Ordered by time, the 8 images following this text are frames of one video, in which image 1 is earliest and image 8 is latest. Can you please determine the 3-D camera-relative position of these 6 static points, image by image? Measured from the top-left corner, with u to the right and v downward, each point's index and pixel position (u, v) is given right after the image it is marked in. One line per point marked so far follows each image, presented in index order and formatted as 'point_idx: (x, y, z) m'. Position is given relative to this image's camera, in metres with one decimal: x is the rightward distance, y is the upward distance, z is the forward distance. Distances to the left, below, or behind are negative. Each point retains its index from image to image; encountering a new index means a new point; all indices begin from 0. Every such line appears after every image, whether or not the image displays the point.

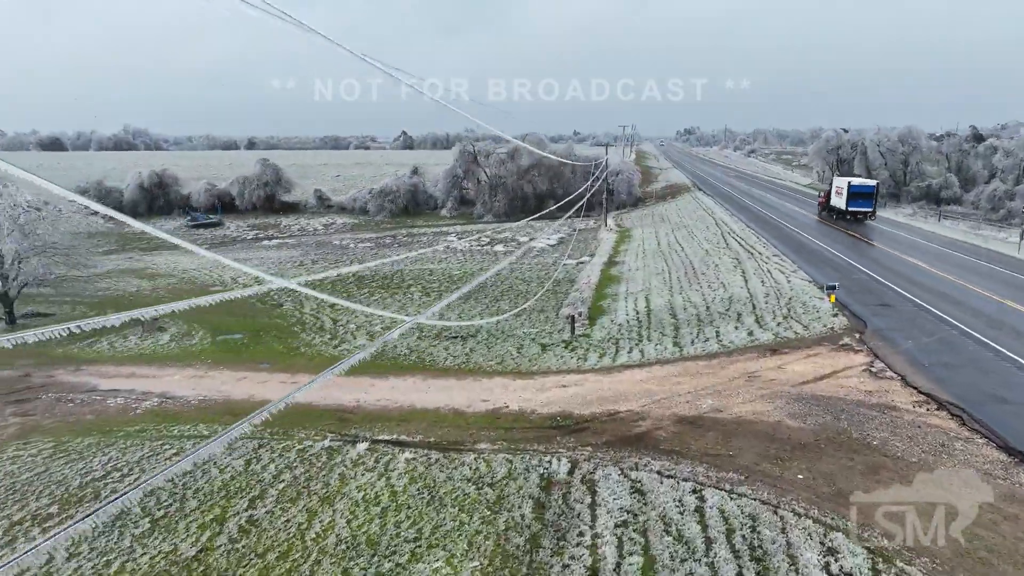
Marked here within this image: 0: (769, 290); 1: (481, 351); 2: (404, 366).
0: (+5.5, -0.1, +18.2) m
1: (-0.6, -1.2, +16.2) m
2: (-2.0, -1.4, +15.1) m
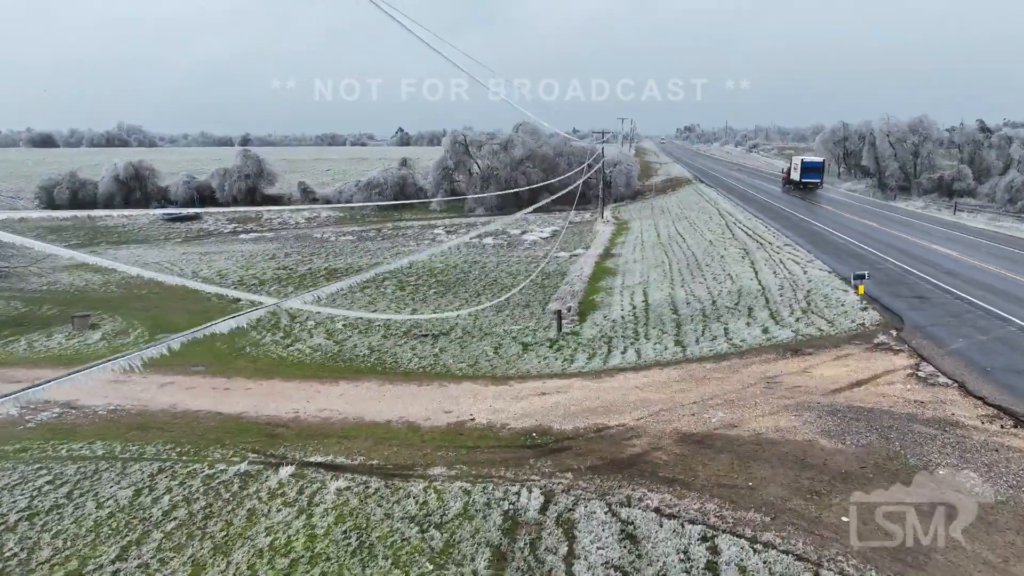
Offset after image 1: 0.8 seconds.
0: (+5.1, +0.1, +16.1) m
1: (-1.0, -1.0, +14.0) m
2: (-2.4, -1.2, +12.9) m
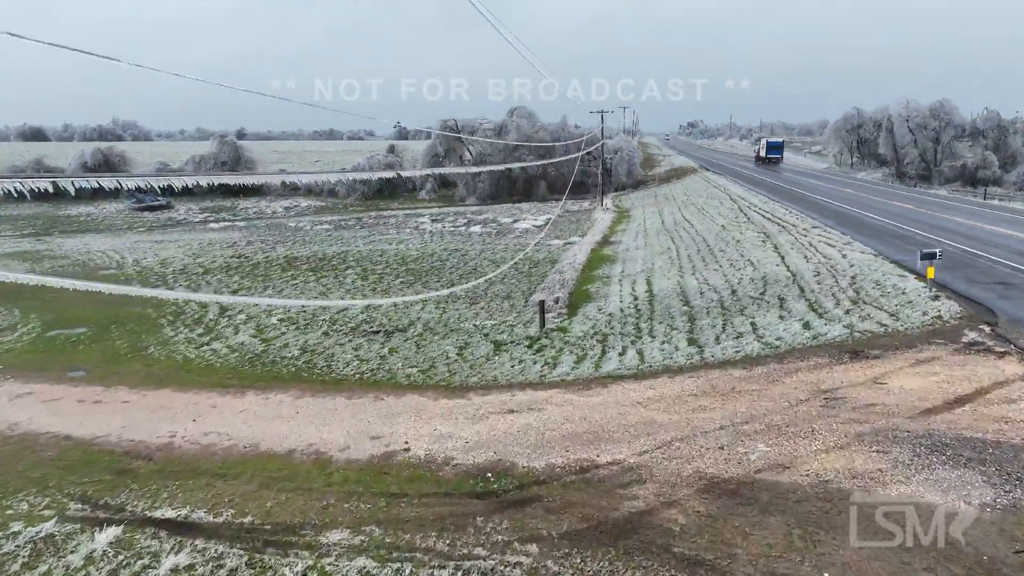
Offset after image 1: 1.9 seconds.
0: (+4.7, +0.3, +13.1) m
1: (-1.4, -0.8, +11.1) m
2: (-2.8, -1.0, +10.0) m
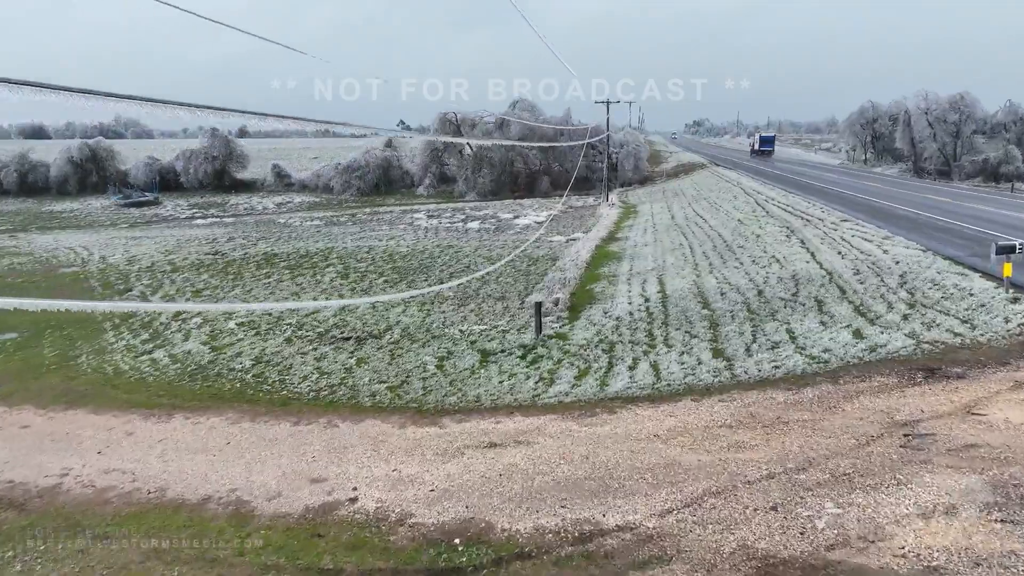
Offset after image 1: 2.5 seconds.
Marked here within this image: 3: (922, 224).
0: (+4.6, +0.3, +11.4) m
1: (-1.5, -0.8, +9.4) m
2: (-2.9, -1.0, +8.3) m
3: (+7.0, +1.1, +14.4) m
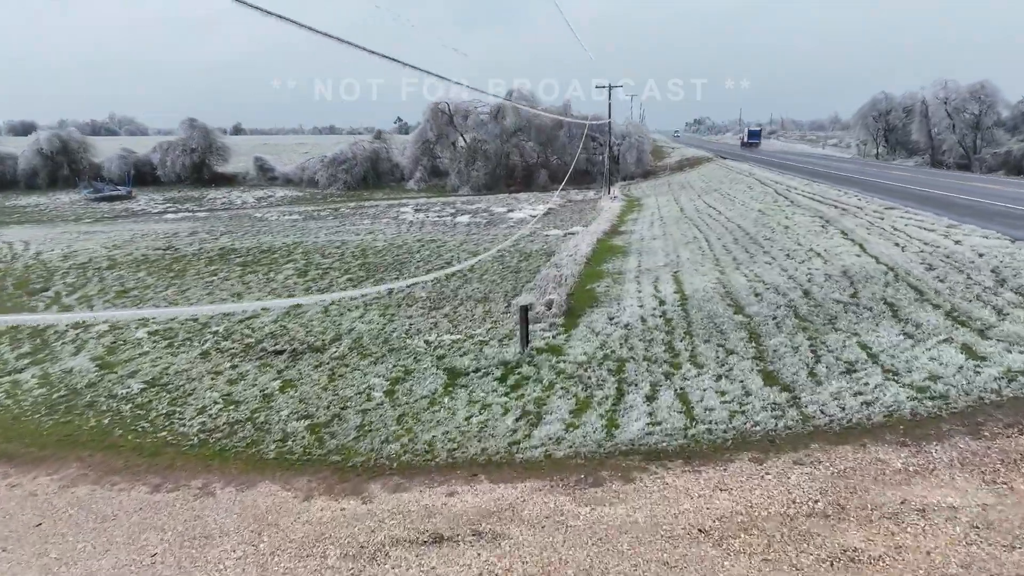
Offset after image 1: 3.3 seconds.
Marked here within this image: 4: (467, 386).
0: (+4.4, +0.3, +9.1) m
1: (-1.7, -0.8, +7.1) m
2: (-3.1, -1.0, +6.0) m
3: (+6.8, +1.1, +12.1) m
4: (-0.4, -0.8, +6.9) m
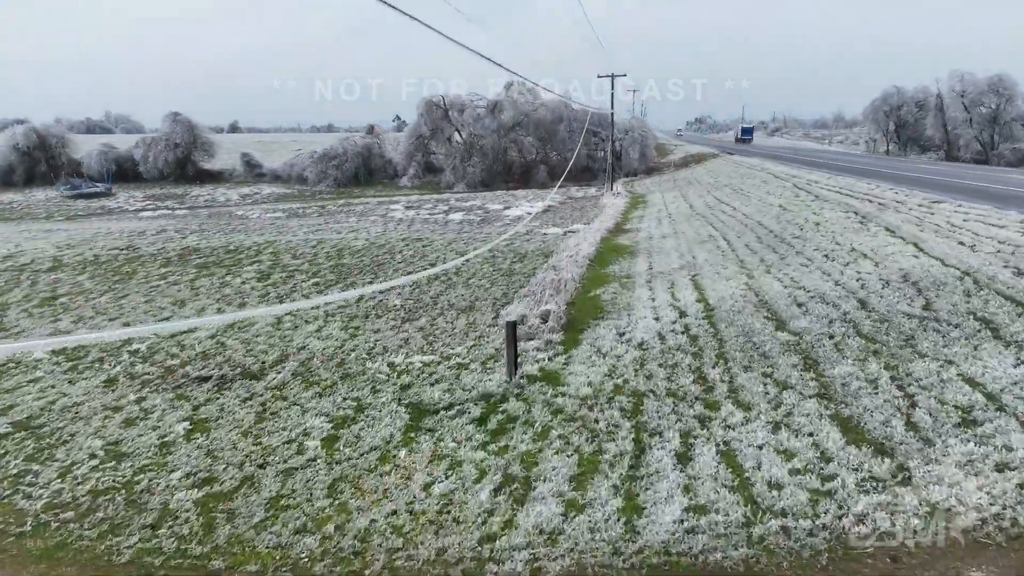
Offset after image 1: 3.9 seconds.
0: (+4.3, +0.2, +7.4) m
1: (-1.8, -0.9, +5.4) m
2: (-3.2, -1.1, +4.3) m
3: (+6.6, +1.0, +10.4) m
4: (-0.5, -0.9, +5.2) m
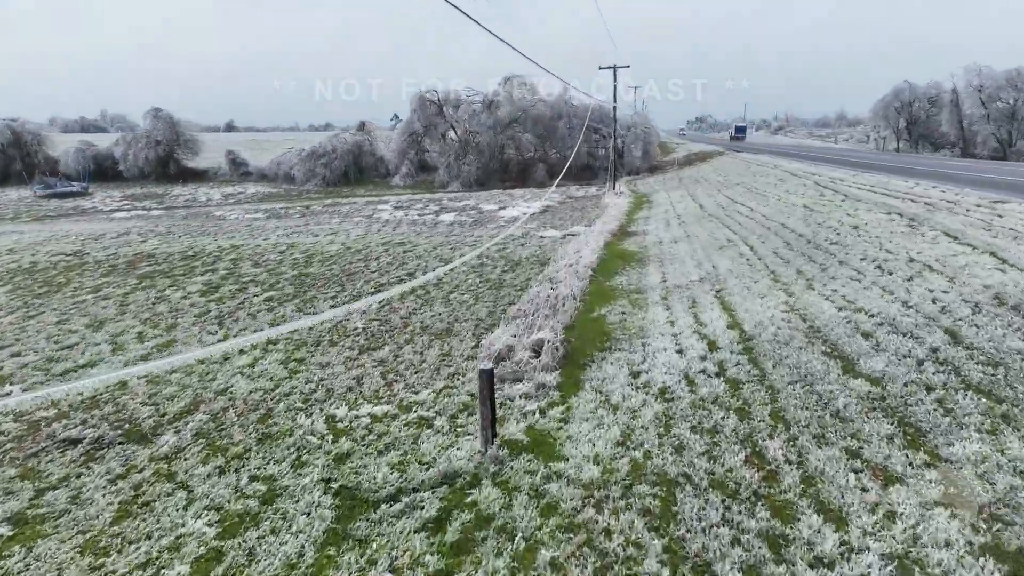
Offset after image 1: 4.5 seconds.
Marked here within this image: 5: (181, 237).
0: (+4.2, +0.1, +5.6) m
1: (-1.9, -1.1, +3.7) m
2: (-3.3, -1.3, +2.6) m
3: (+6.5, +0.8, +8.6) m
4: (-0.6, -1.0, +3.5) m
5: (-7.2, +1.1, +18.5) m
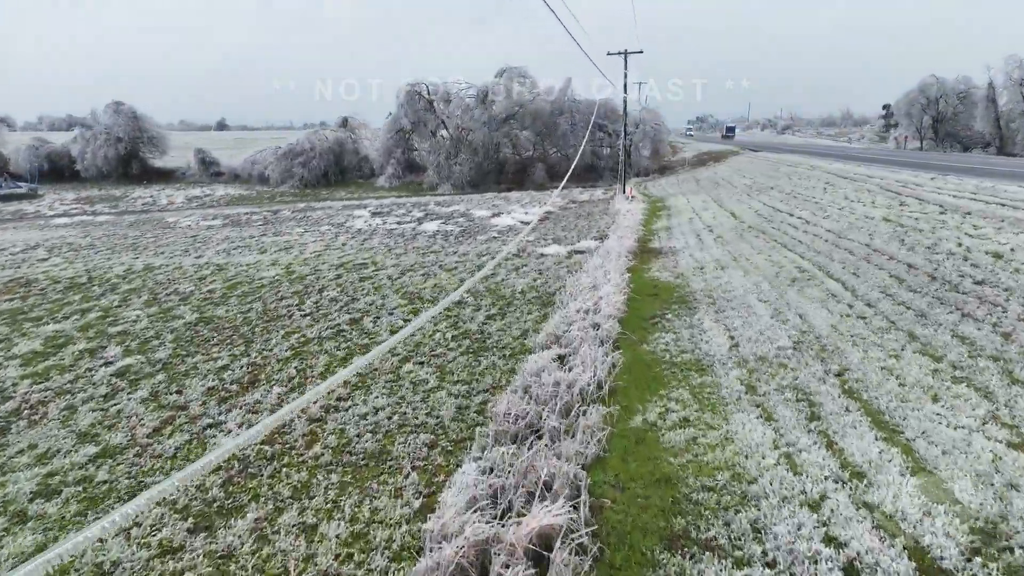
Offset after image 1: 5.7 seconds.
0: (+4.1, -0.4, +2.3) m
1: (-2.0, -1.6, +0.3) m
2: (-3.4, -1.8, -0.8) m
3: (+6.4, +0.3, +5.3) m
4: (-0.7, -1.5, +0.1) m
5: (-7.3, +0.6, +15.1) m
